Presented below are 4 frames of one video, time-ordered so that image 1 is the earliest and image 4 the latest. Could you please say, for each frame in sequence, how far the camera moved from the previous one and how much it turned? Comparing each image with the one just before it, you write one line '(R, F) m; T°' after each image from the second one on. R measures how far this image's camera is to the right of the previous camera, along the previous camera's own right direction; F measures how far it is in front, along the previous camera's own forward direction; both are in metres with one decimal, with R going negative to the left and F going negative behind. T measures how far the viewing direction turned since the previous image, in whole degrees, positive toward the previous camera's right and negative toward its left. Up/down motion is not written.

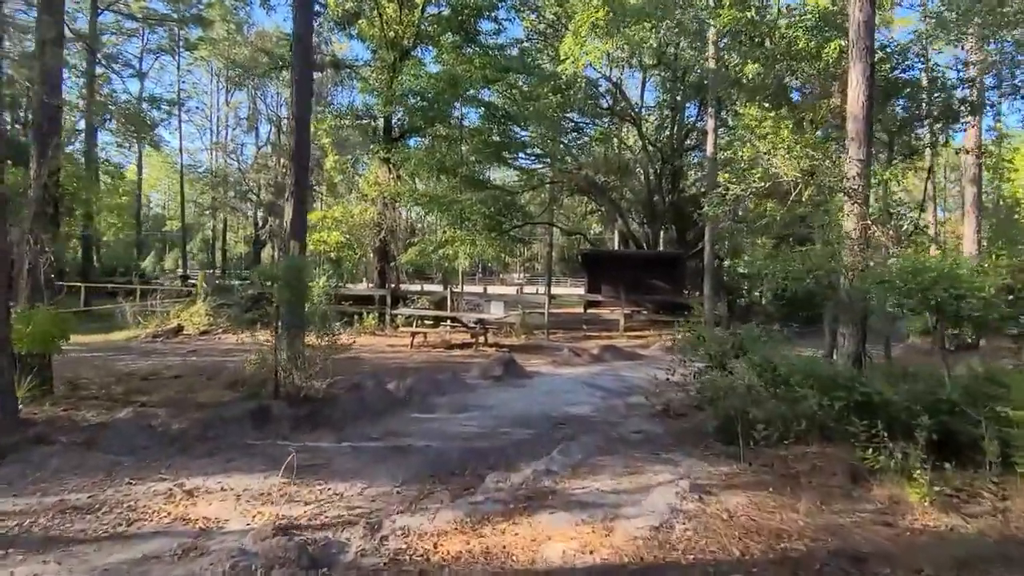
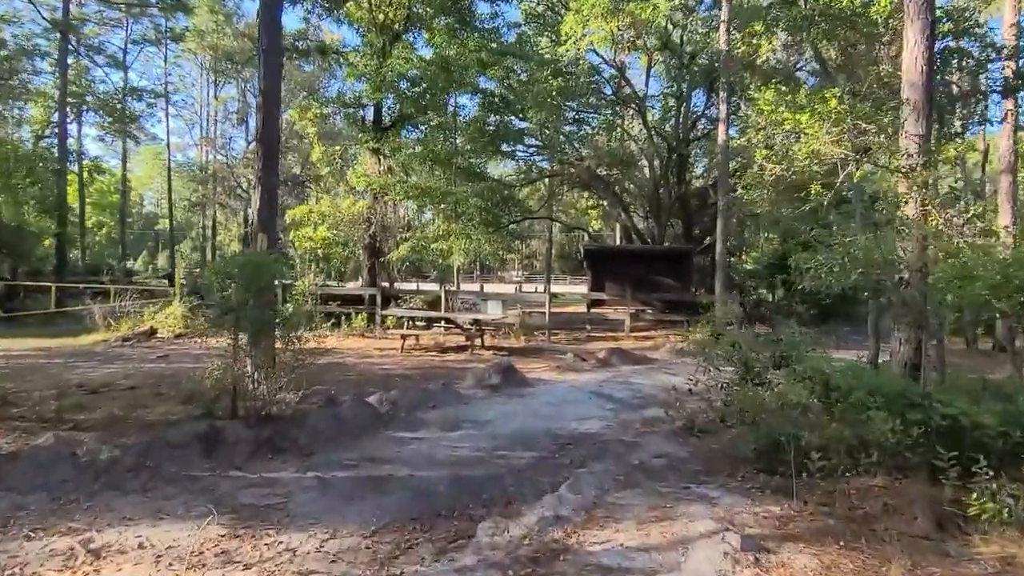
(0.0, +1.2) m; 0°
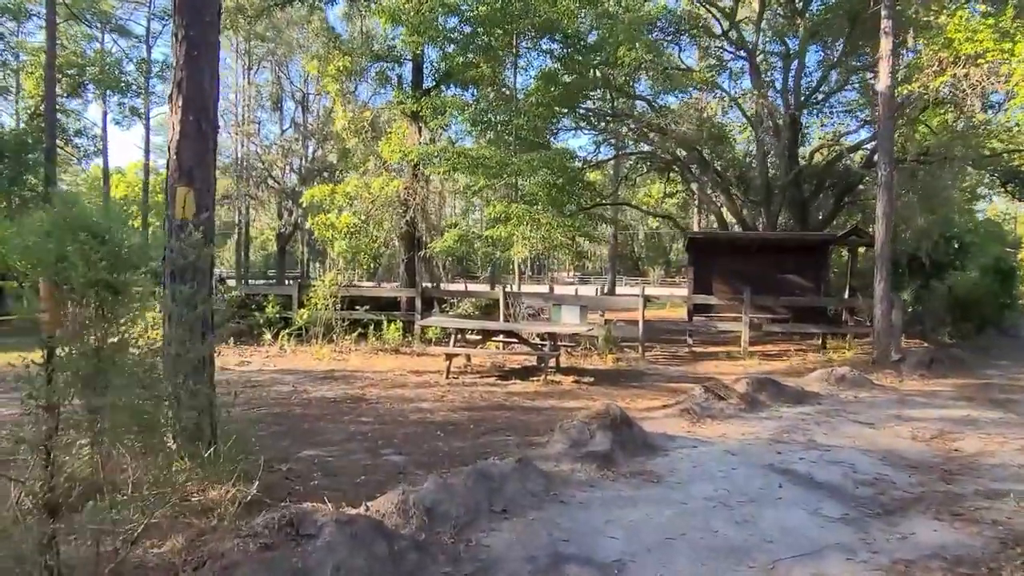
(-0.6, +4.1) m; -4°
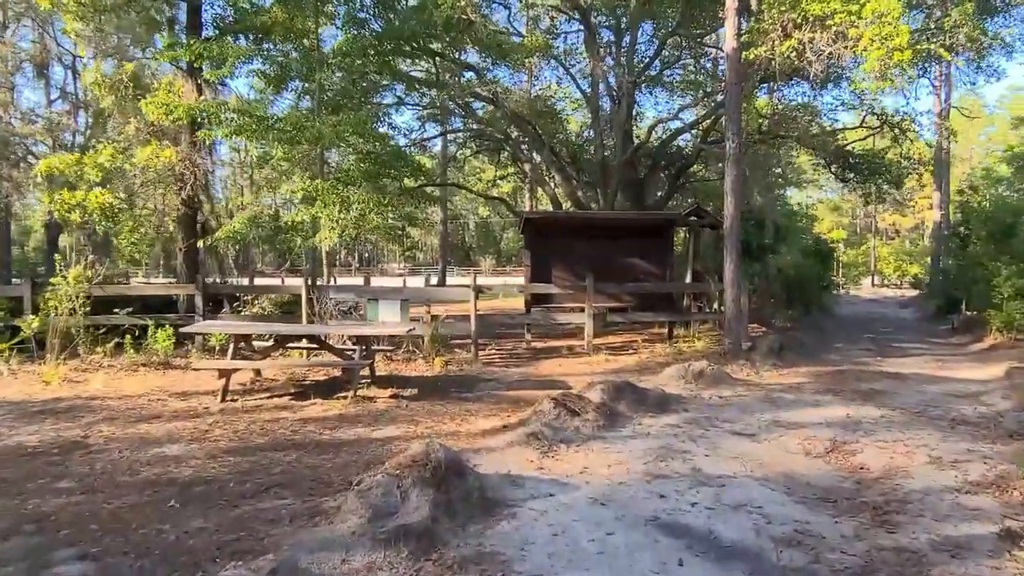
(+0.4, +2.0) m; +13°
